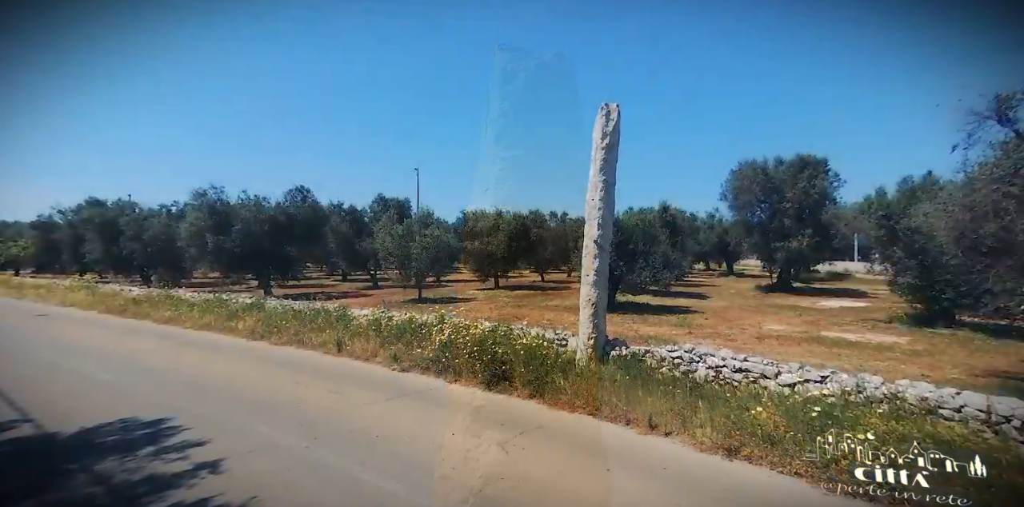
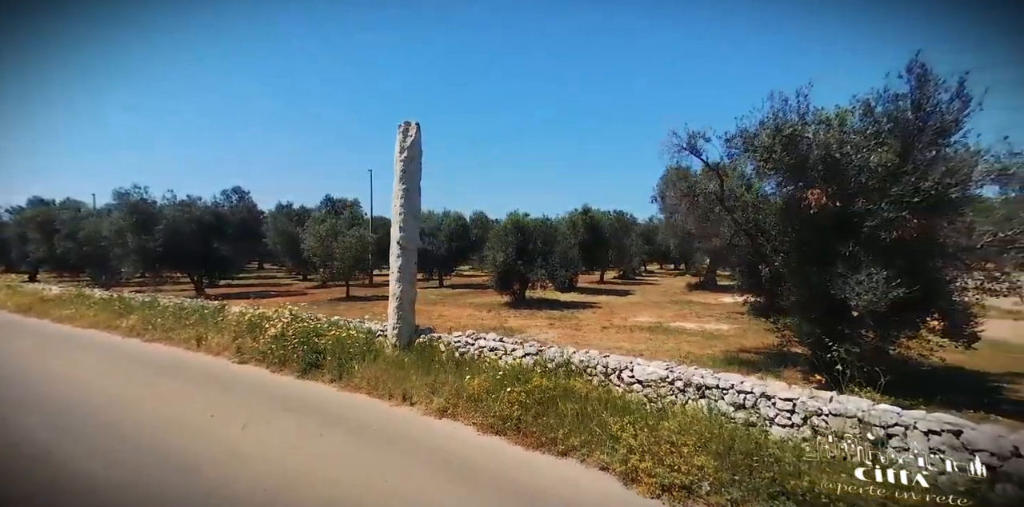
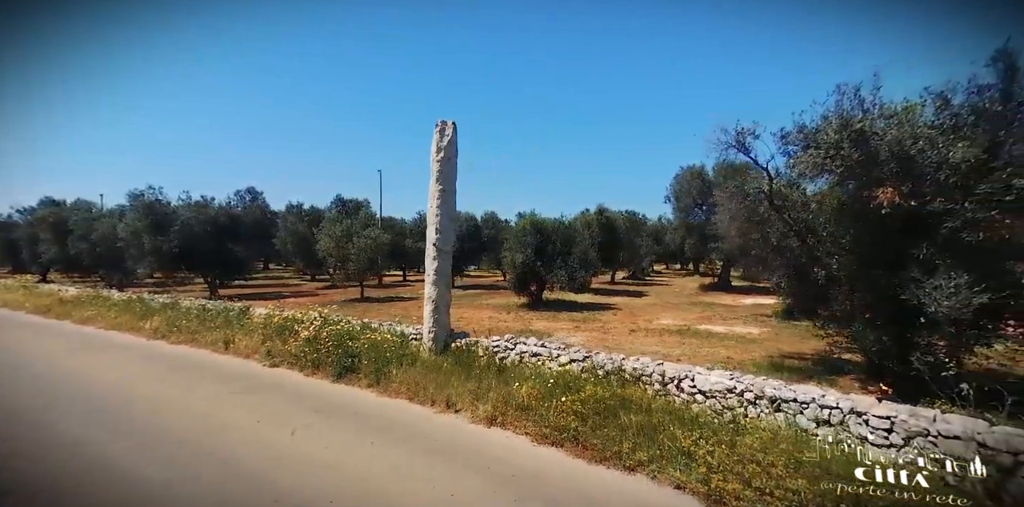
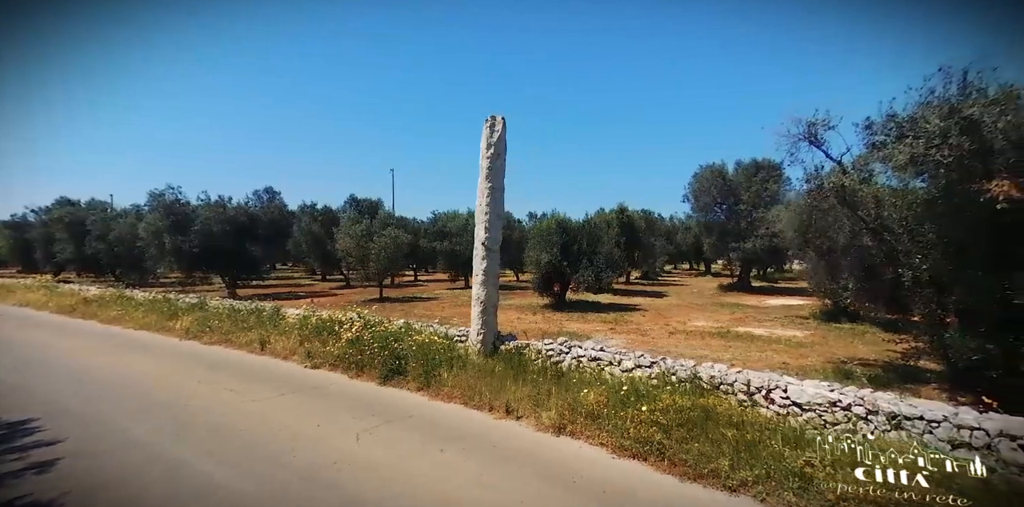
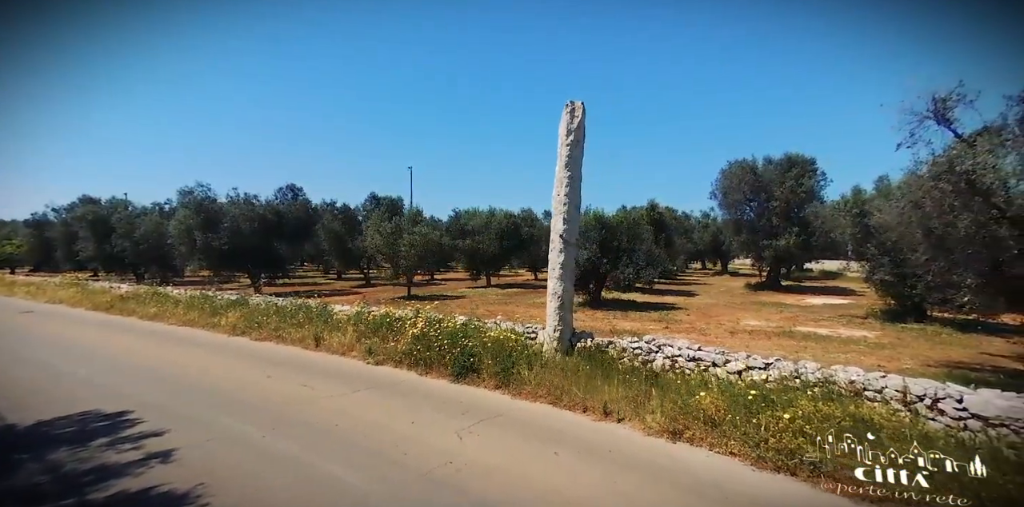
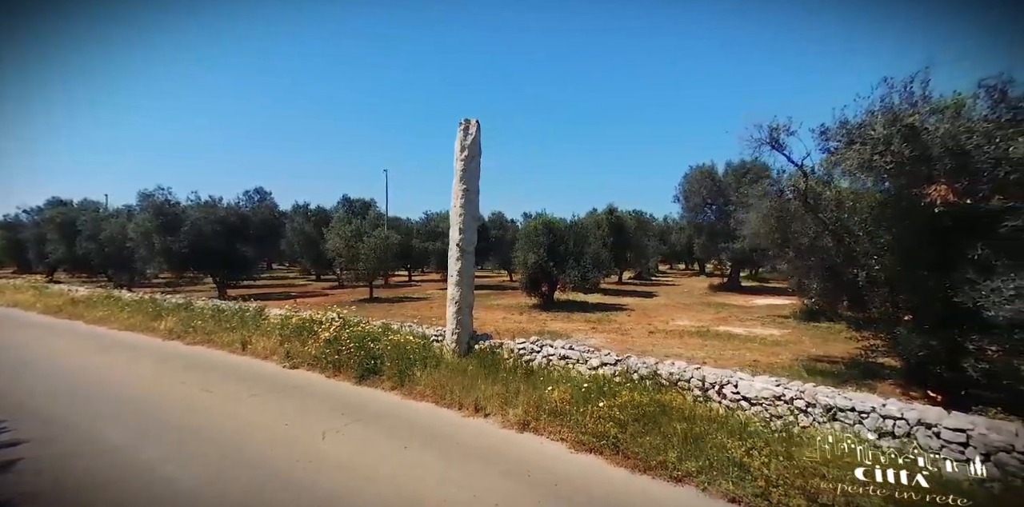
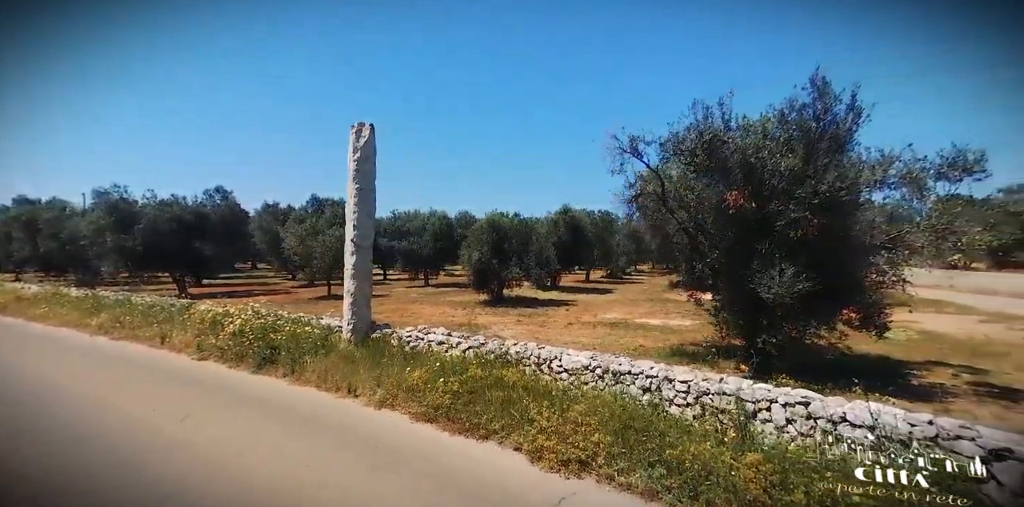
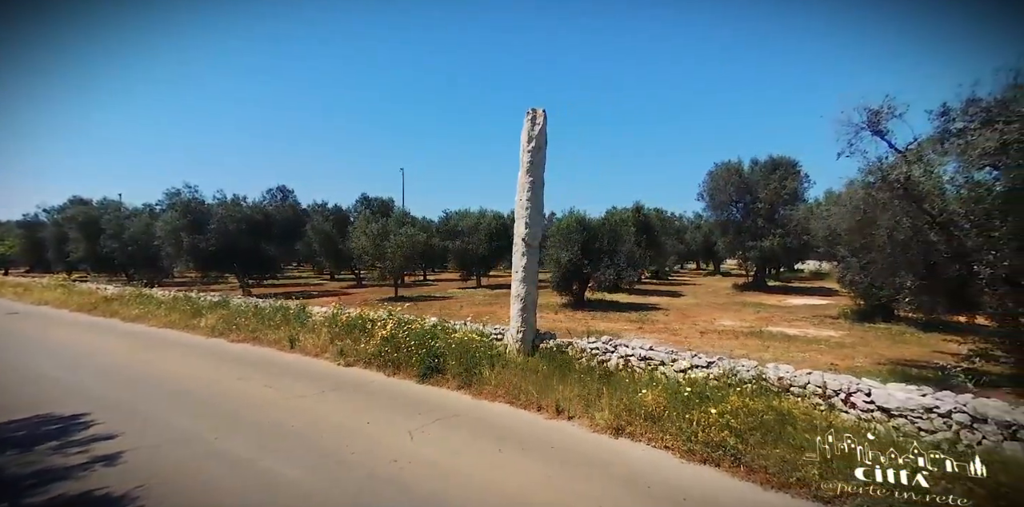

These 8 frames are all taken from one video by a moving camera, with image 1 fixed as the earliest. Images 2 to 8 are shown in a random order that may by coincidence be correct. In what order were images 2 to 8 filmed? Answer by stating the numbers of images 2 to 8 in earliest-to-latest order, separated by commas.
5, 8, 4, 6, 3, 2, 7
